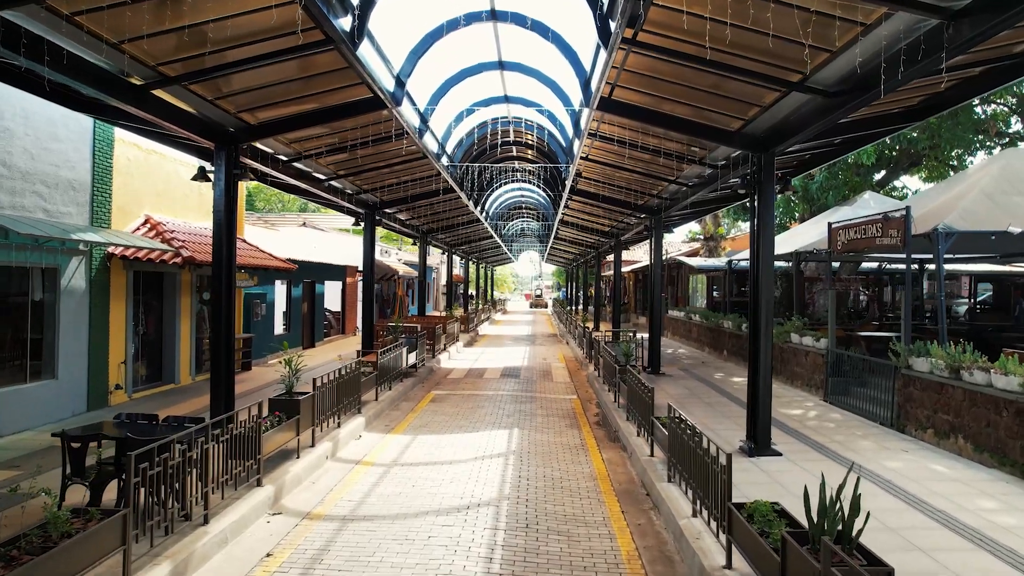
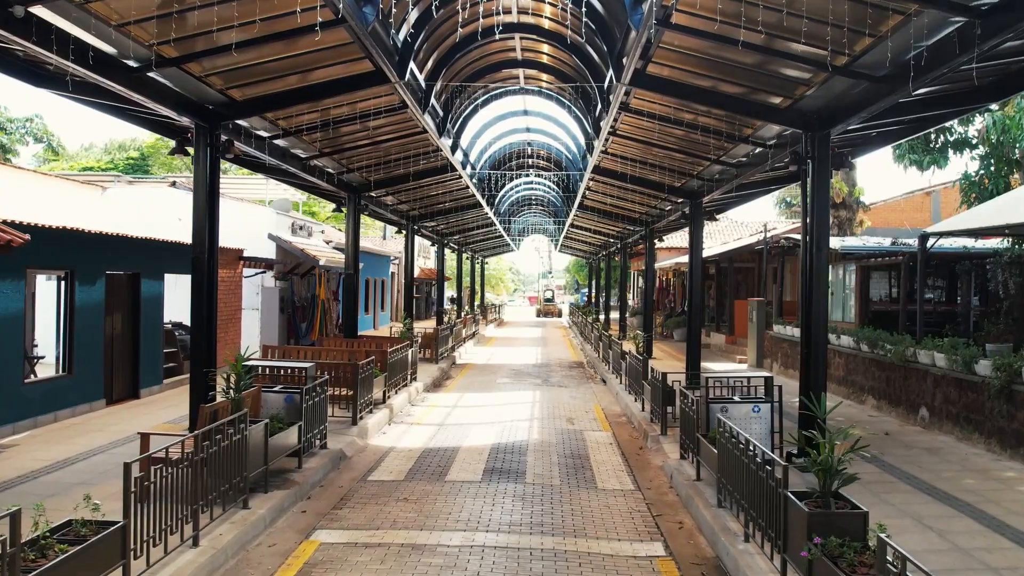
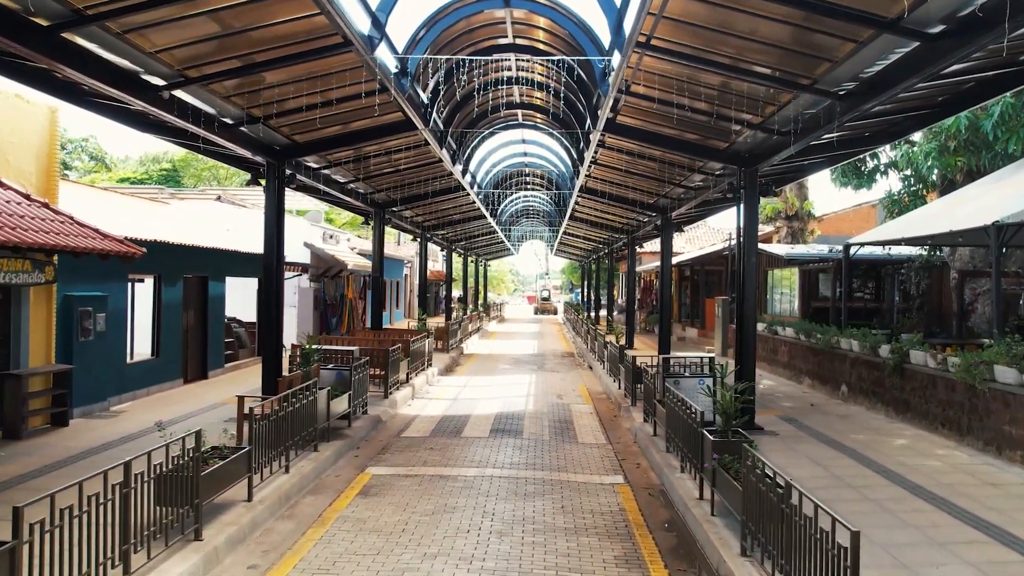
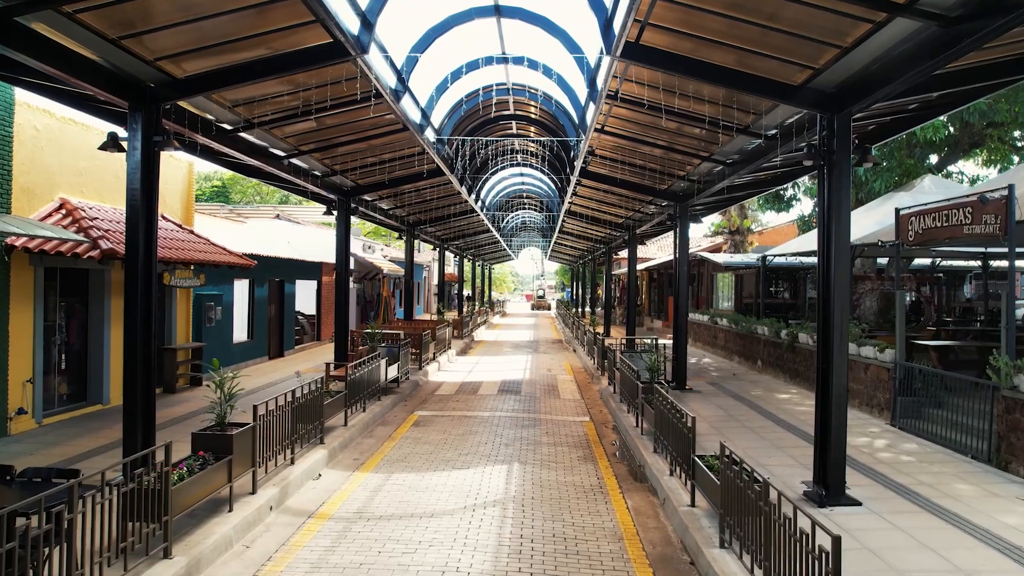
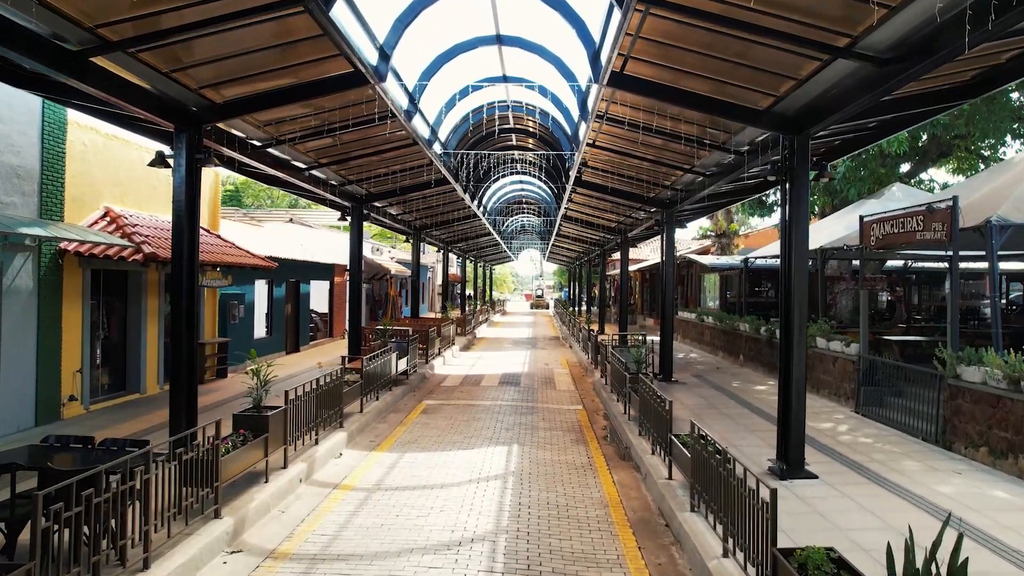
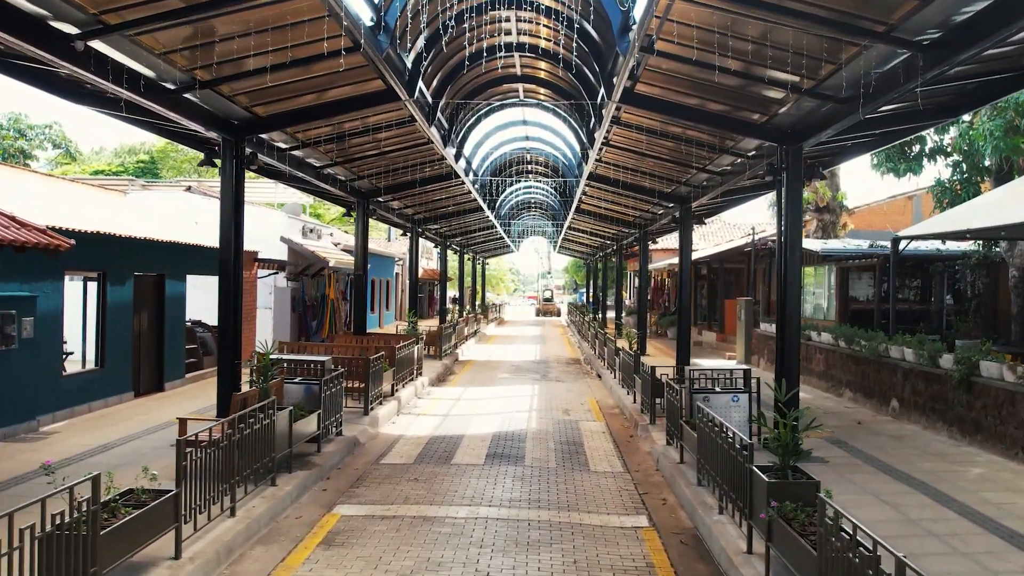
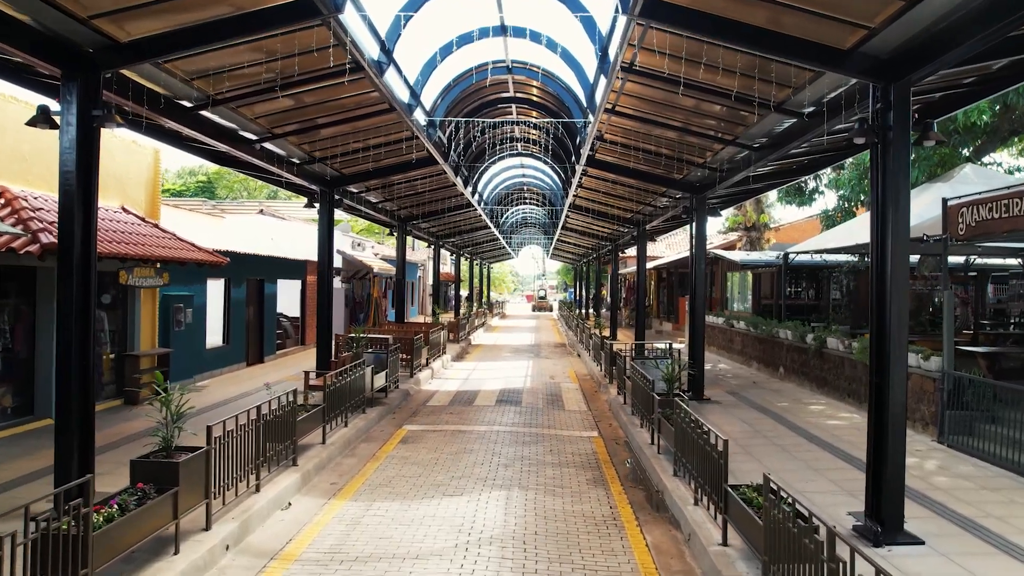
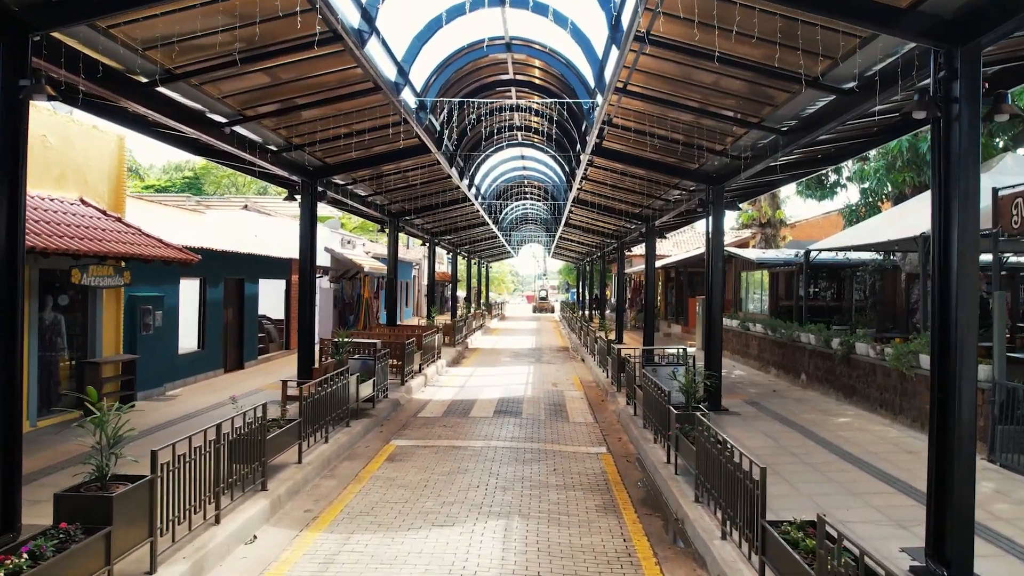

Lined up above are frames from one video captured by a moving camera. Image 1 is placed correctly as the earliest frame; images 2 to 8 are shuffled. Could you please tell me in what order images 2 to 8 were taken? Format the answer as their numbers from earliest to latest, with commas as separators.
5, 4, 7, 8, 3, 6, 2
